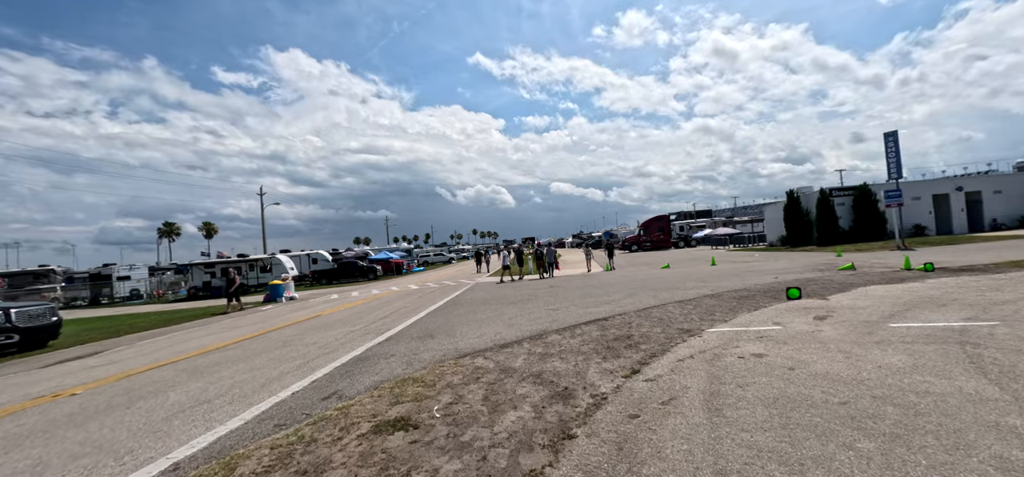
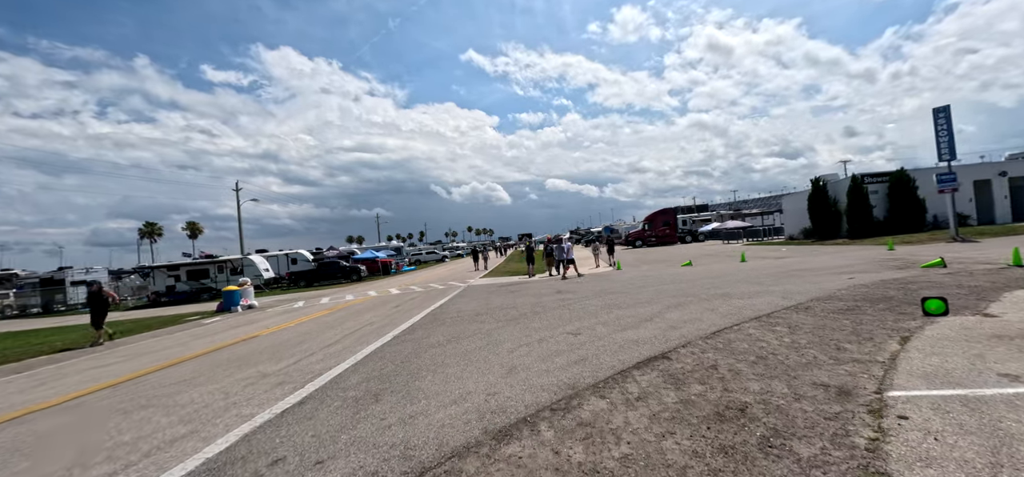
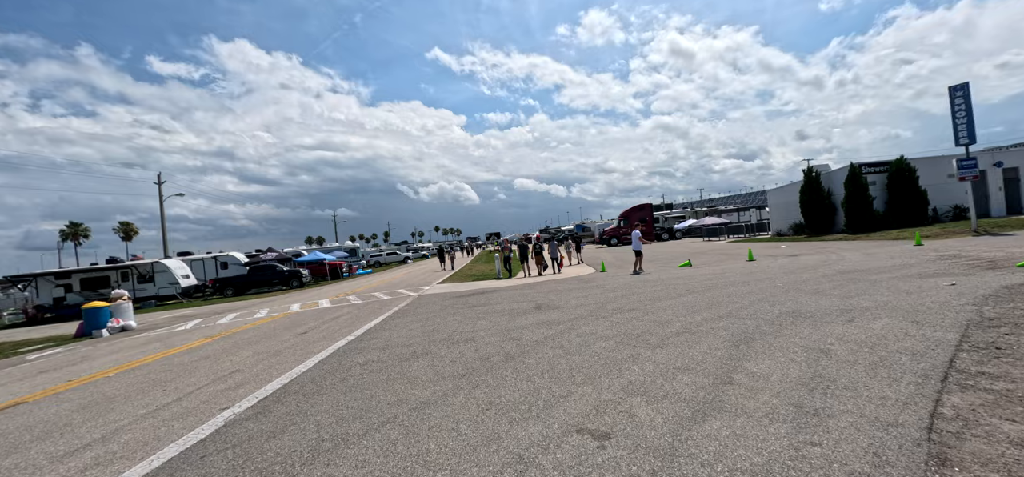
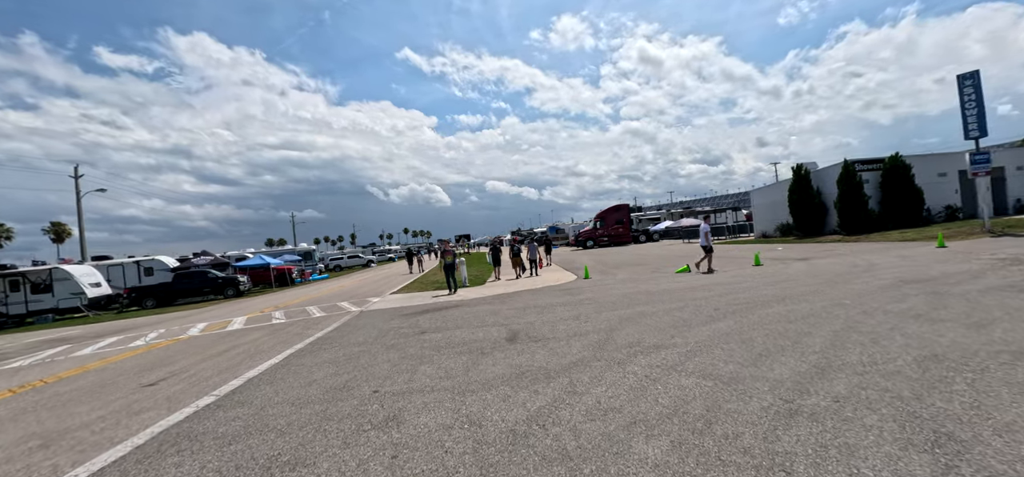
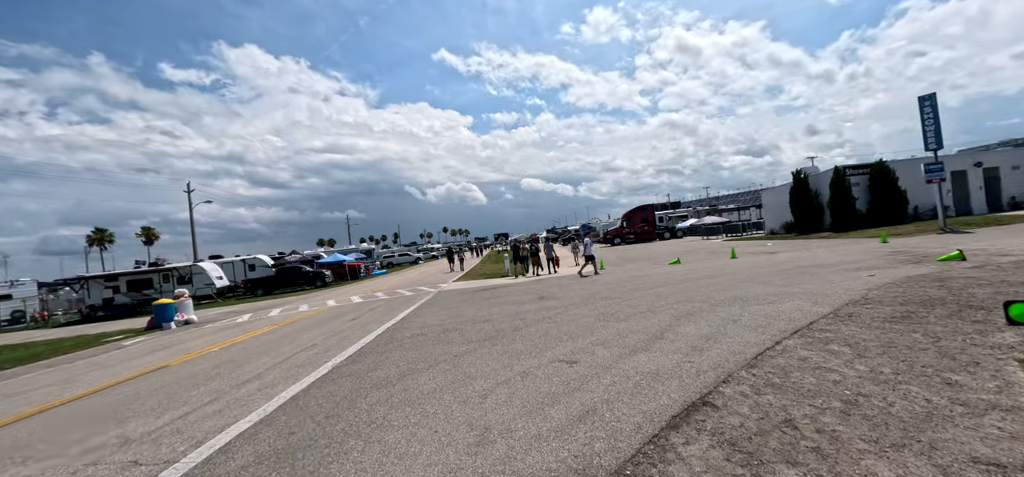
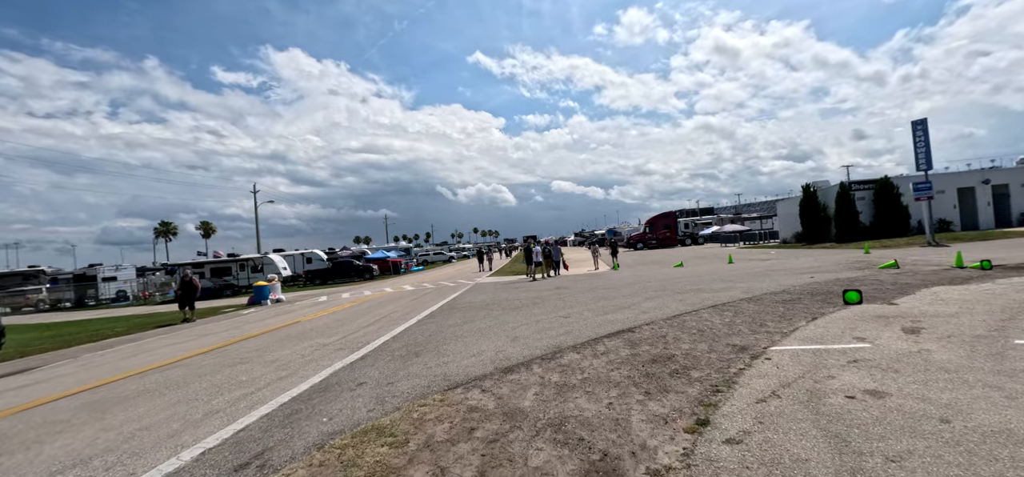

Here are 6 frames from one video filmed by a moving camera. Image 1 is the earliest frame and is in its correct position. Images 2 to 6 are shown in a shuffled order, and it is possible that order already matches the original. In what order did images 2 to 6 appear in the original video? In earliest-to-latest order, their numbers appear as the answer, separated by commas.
6, 2, 5, 3, 4
